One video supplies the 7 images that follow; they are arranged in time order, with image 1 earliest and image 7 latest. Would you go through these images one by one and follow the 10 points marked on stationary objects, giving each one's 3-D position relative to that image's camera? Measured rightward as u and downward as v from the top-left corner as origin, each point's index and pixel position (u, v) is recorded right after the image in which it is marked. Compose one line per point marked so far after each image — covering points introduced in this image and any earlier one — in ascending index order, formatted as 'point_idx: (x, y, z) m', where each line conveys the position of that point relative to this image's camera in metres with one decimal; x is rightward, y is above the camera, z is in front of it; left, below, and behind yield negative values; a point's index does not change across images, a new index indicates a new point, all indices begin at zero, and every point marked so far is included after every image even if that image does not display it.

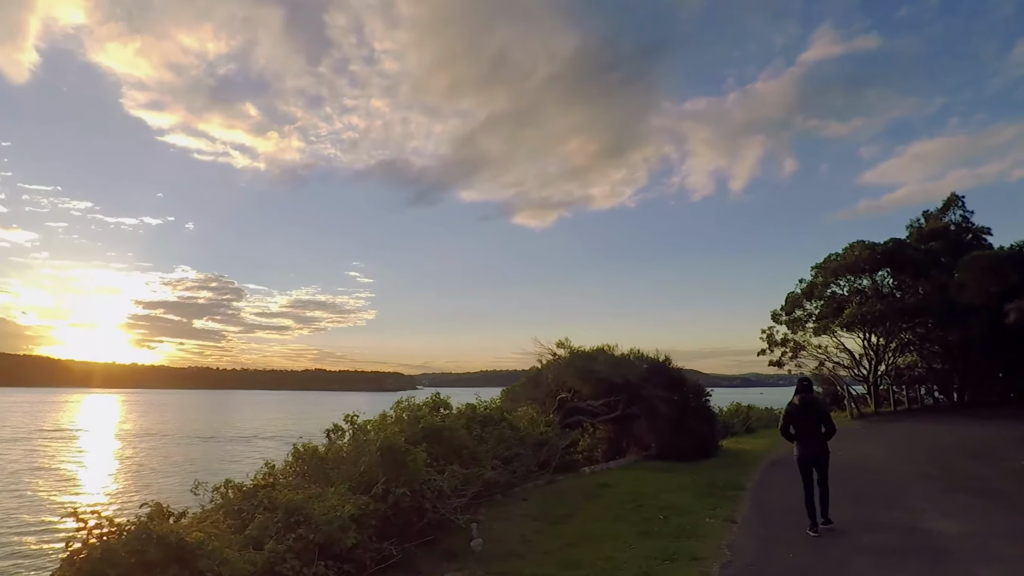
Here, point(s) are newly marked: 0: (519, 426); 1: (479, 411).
0: (+0.1, -3.0, +13.9) m
1: (-0.7, -2.5, +13.2) m
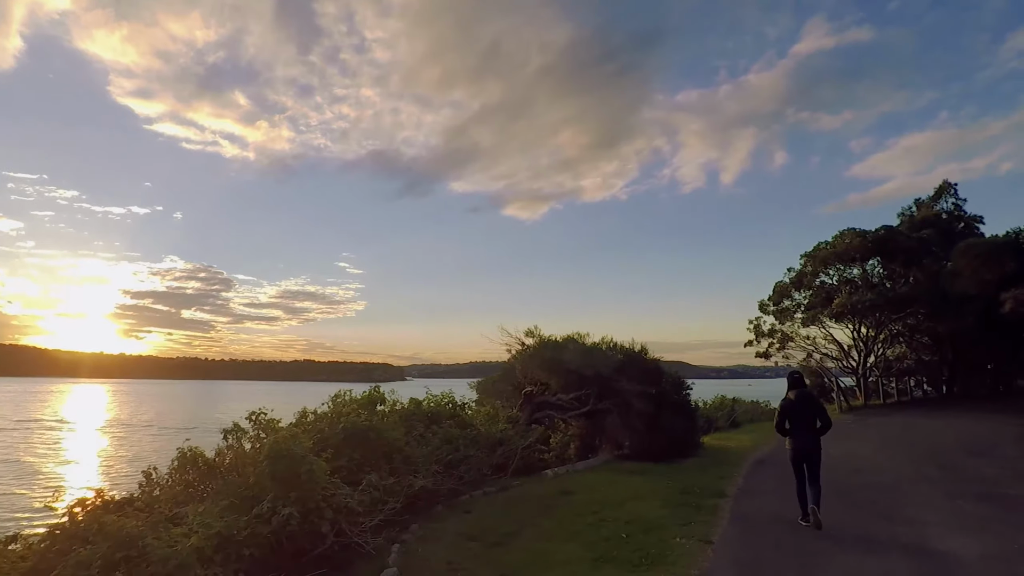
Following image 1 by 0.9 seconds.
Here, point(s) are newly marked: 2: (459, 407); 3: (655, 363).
0: (-0.8, -2.6, +12.4) m
1: (-1.5, -2.1, +11.7) m
2: (-1.1, -2.3, +12.9) m
3: (+3.4, -1.8, +15.6) m
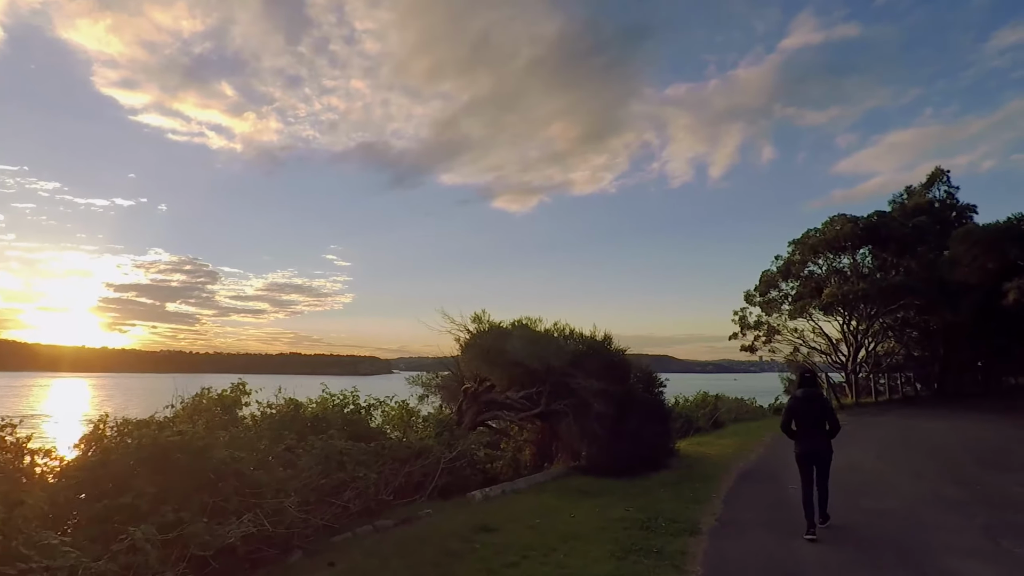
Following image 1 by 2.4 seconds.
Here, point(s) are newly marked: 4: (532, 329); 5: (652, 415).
0: (-2.0, -2.2, +9.7) m
1: (-2.7, -1.7, +8.9) m
2: (-2.3, -1.9, +10.2) m
3: (+2.1, -1.3, +13.0) m
4: (+0.3, -0.8, +12.5) m
5: (+2.6, -2.4, +12.5) m
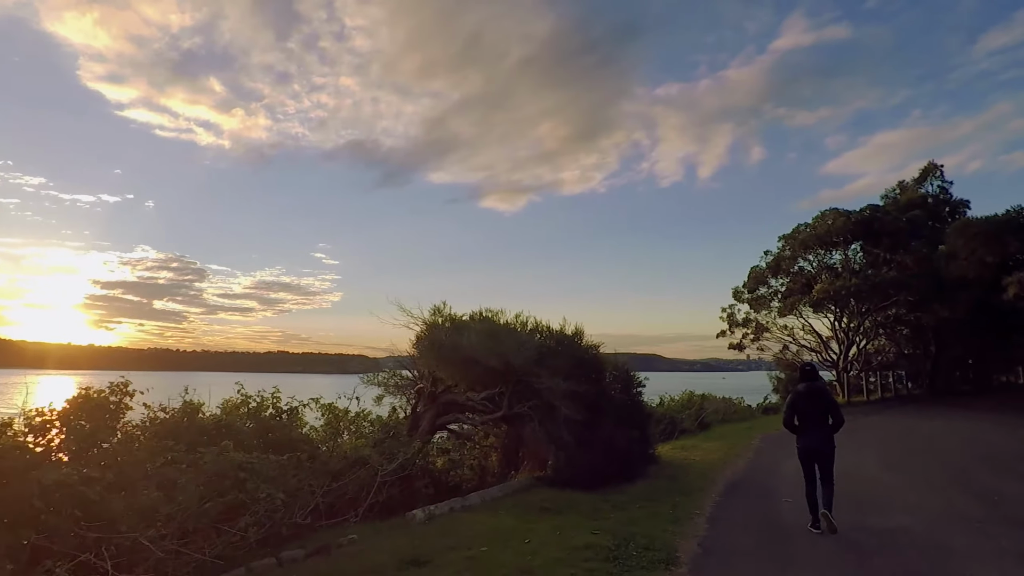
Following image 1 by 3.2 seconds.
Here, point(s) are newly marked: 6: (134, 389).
0: (-2.6, -1.9, +8.2) m
1: (-3.4, -1.5, +7.4) m
2: (-2.9, -1.7, +8.7) m
3: (+1.4, -1.1, +11.6) m
4: (-0.4, -0.6, +11.1) m
5: (+1.9, -2.2, +11.1) m
6: (-4.1, -1.1, +7.2) m
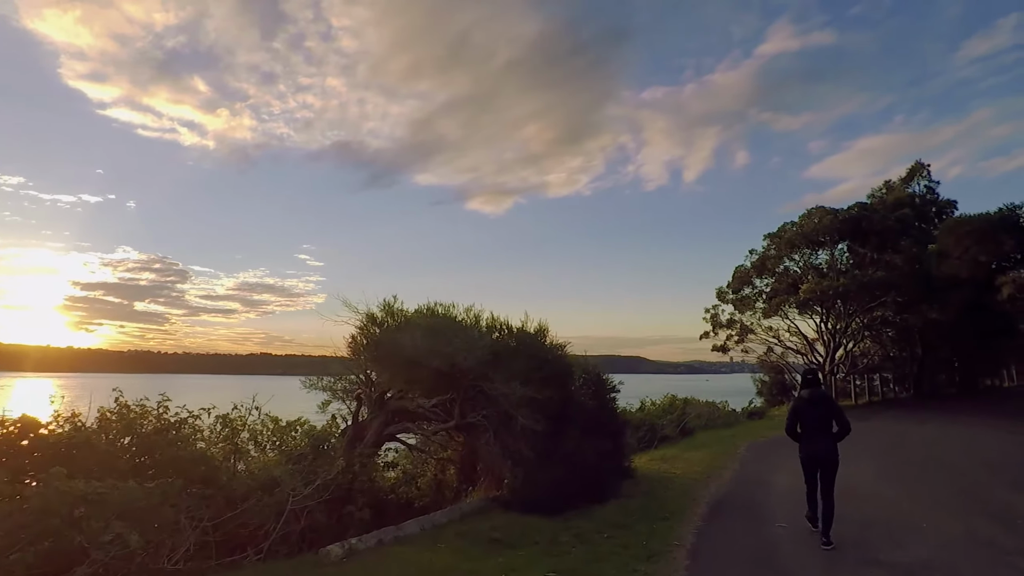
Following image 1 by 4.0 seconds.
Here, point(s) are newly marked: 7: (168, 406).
0: (-3.3, -1.8, +6.7) m
1: (-4.0, -1.3, +5.9) m
2: (-3.6, -1.5, +7.2) m
3: (+0.7, -1.0, +10.1) m
4: (-1.1, -0.4, +9.6) m
5: (+1.2, -2.1, +9.7) m
6: (-4.7, -1.0, +5.7) m
7: (-3.7, -1.3, +7.3) m
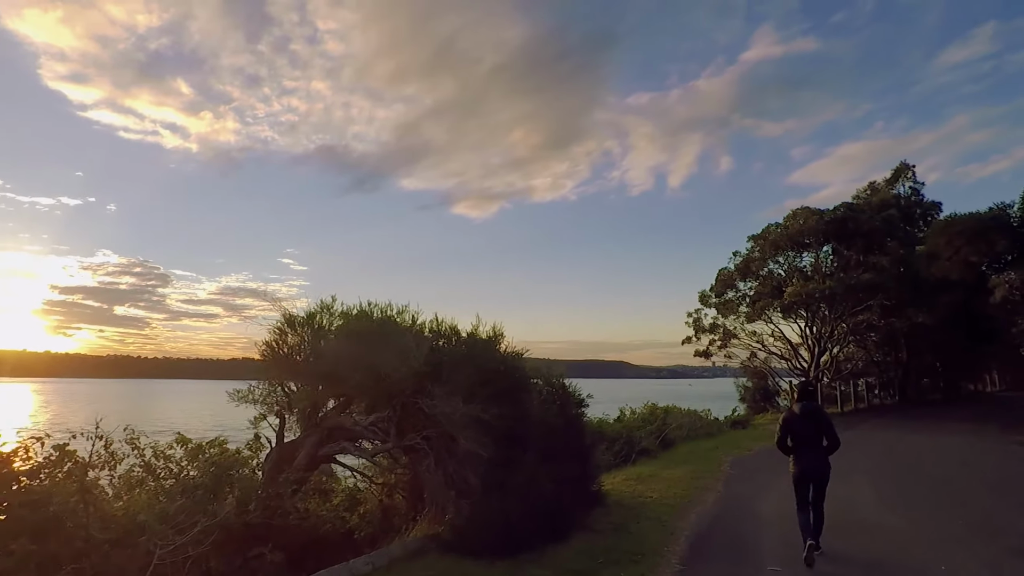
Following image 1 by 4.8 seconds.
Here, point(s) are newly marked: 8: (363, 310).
0: (-3.9, -1.7, +5.1) m
1: (-4.6, -1.2, +4.4) m
2: (-4.2, -1.5, +5.7) m
3: (0.0, -1.0, +8.7) m
4: (-1.7, -0.4, +8.1) m
5: (+0.6, -2.1, +8.3) m
6: (-5.3, -0.9, +4.1) m
7: (-4.3, -1.3, +5.8) m
8: (-1.9, -0.3, +8.7) m
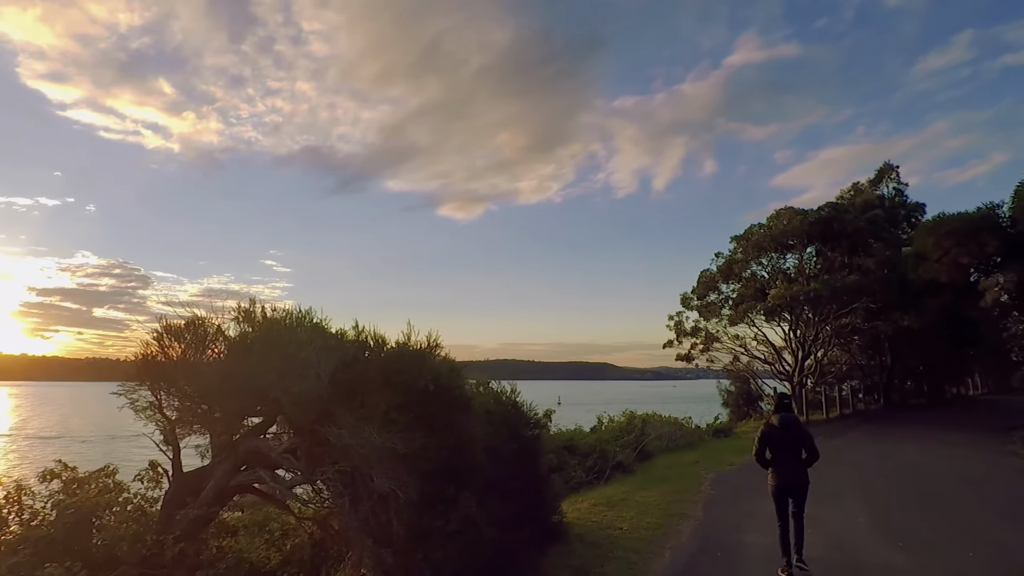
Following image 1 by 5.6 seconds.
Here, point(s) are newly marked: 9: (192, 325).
0: (-4.5, -1.7, +3.7) m
1: (-5.2, -1.2, +2.9) m
2: (-4.8, -1.5, +4.2) m
3: (-0.7, -1.0, +7.3) m
4: (-2.4, -0.4, +6.7) m
5: (-0.1, -2.1, +6.9) m
6: (-5.9, -0.9, +2.6) m
7: (-5.0, -1.3, +4.3) m
8: (-2.6, -0.4, +7.3) m
9: (-3.3, -0.4, +7.1) m
